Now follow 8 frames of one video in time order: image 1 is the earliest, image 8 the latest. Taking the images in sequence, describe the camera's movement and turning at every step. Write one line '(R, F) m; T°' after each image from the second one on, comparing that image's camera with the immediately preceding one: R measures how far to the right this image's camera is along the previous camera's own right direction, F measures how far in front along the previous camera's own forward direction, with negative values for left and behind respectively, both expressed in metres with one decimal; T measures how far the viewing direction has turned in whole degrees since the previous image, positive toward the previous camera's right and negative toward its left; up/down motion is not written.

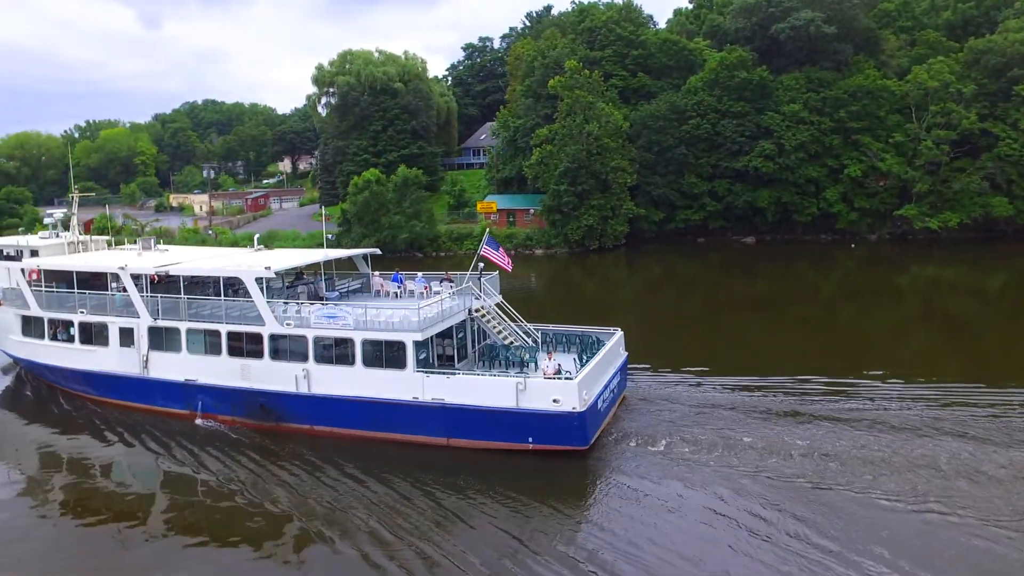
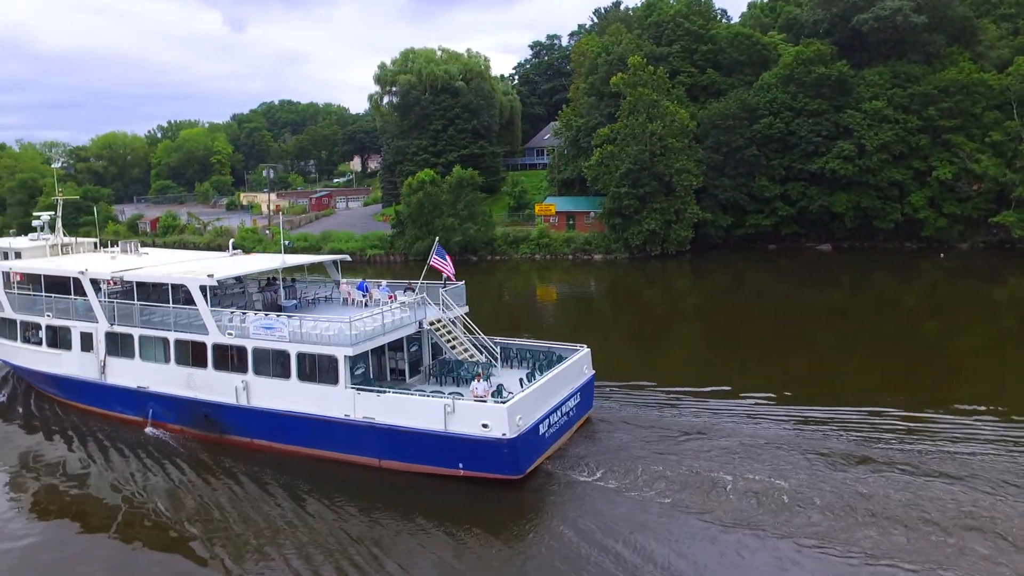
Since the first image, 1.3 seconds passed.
(+2.3, +2.3) m; -6°
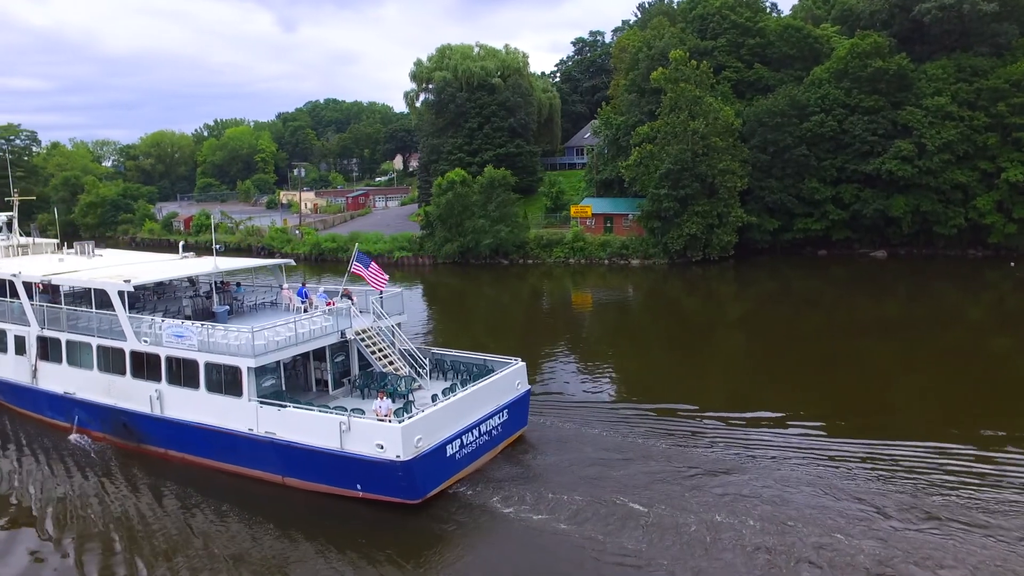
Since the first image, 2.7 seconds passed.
(+1.9, +2.4) m; -4°
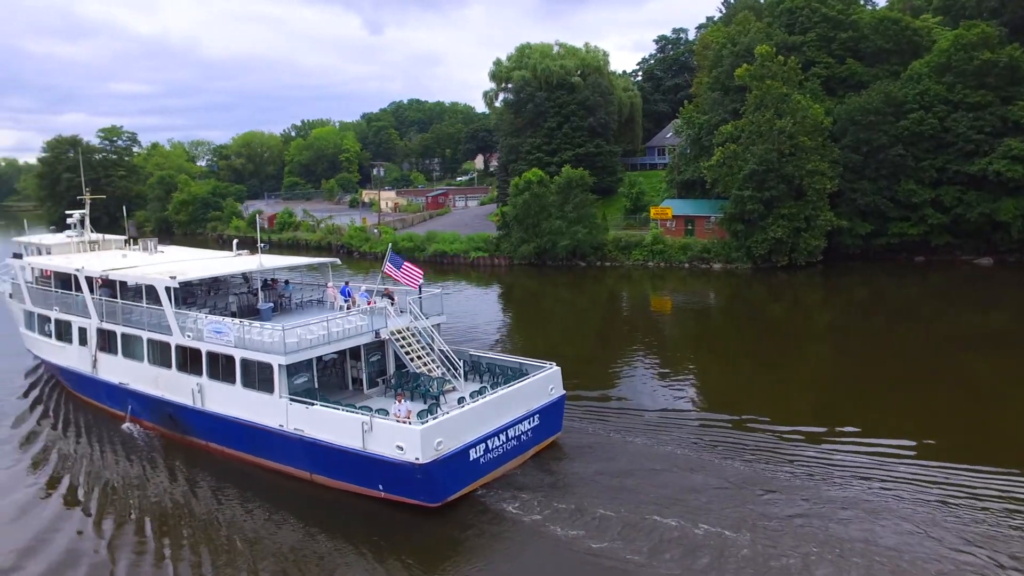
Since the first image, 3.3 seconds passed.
(+0.4, +0.8) m; -6°
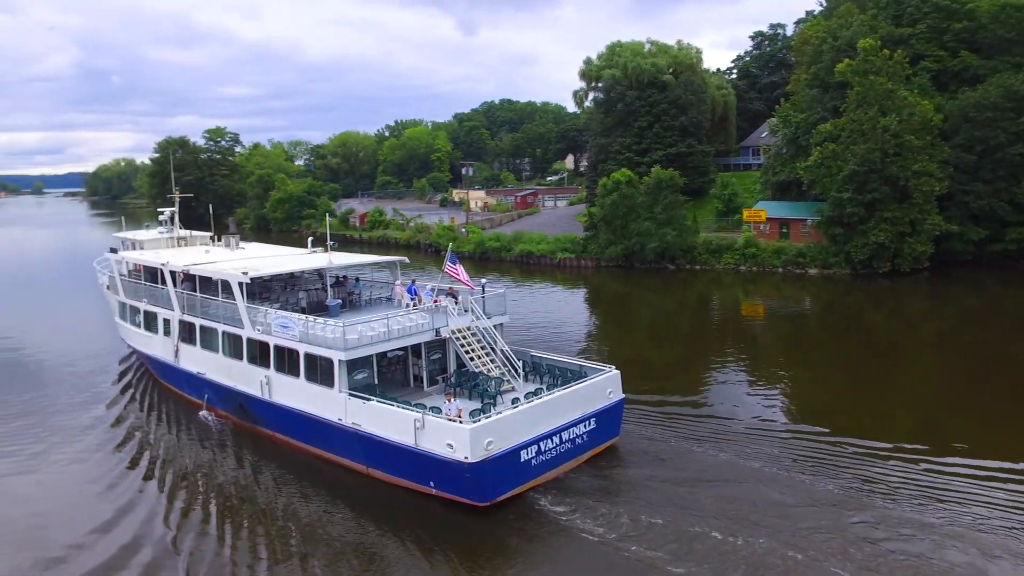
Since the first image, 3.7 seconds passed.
(+0.3, +0.4) m; -7°
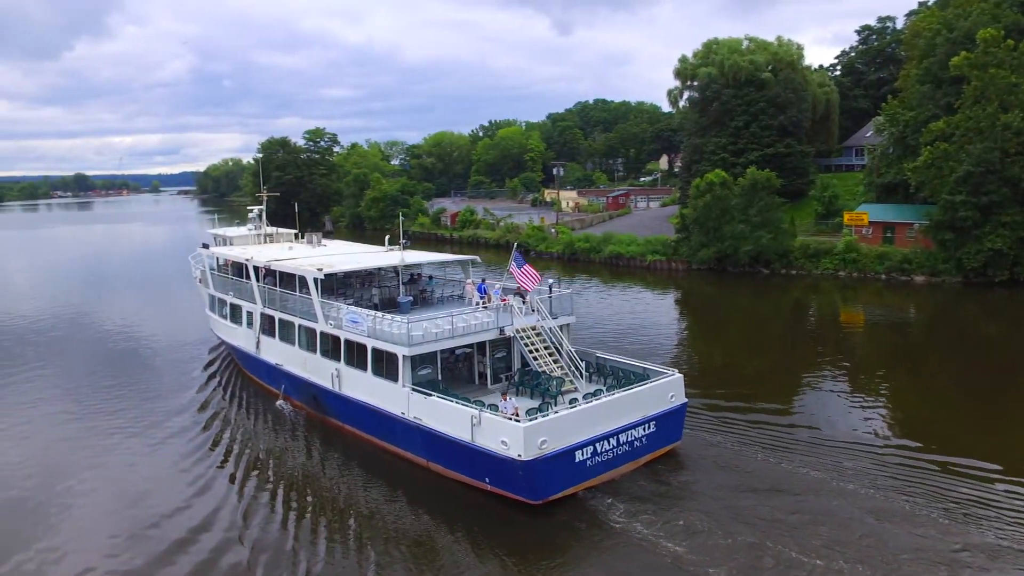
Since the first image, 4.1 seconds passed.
(+0.4, +0.2) m; -7°
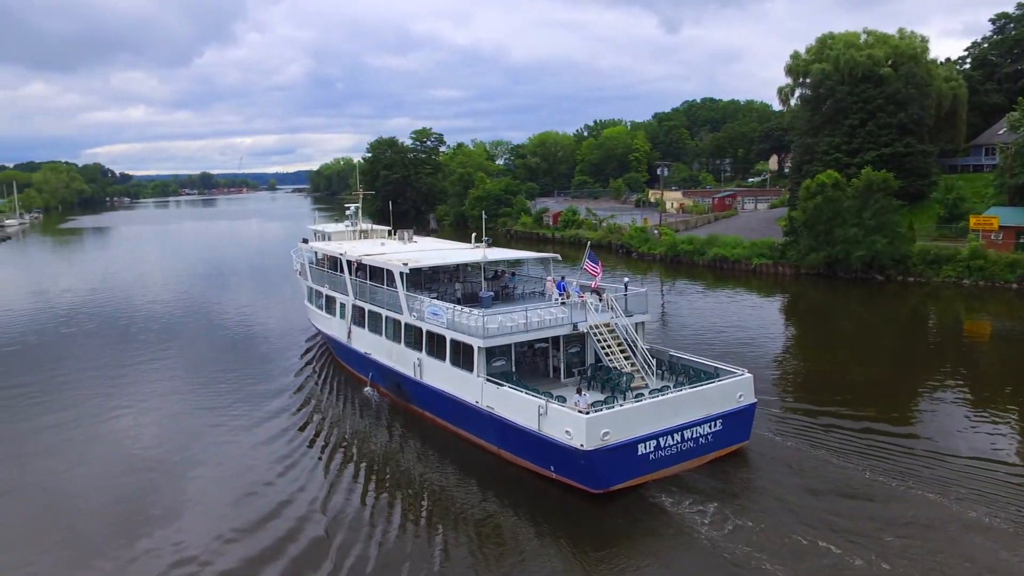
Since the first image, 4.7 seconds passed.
(+0.4, +0.1) m; -8°
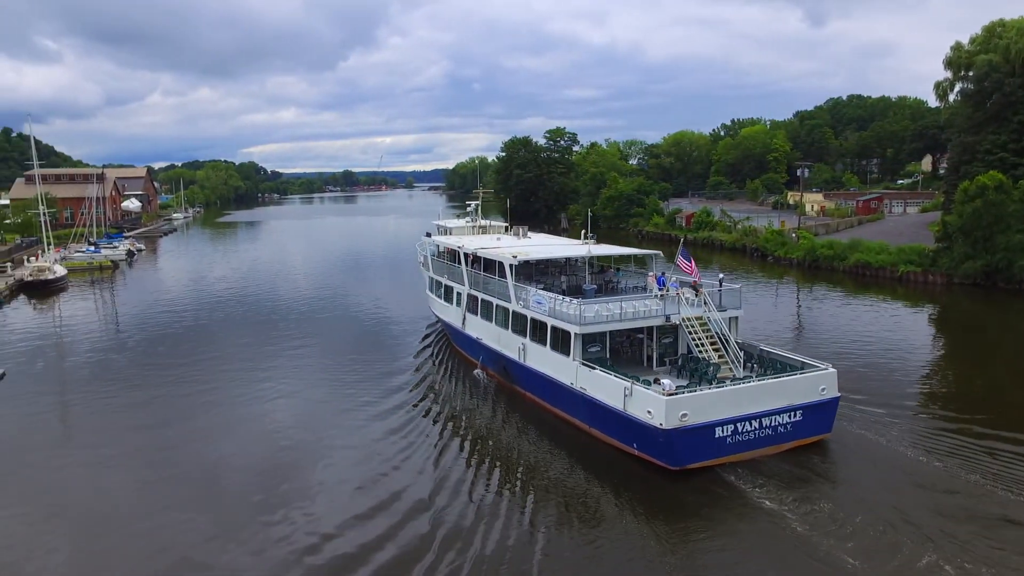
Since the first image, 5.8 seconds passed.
(+0.4, +0.1) m; -10°
